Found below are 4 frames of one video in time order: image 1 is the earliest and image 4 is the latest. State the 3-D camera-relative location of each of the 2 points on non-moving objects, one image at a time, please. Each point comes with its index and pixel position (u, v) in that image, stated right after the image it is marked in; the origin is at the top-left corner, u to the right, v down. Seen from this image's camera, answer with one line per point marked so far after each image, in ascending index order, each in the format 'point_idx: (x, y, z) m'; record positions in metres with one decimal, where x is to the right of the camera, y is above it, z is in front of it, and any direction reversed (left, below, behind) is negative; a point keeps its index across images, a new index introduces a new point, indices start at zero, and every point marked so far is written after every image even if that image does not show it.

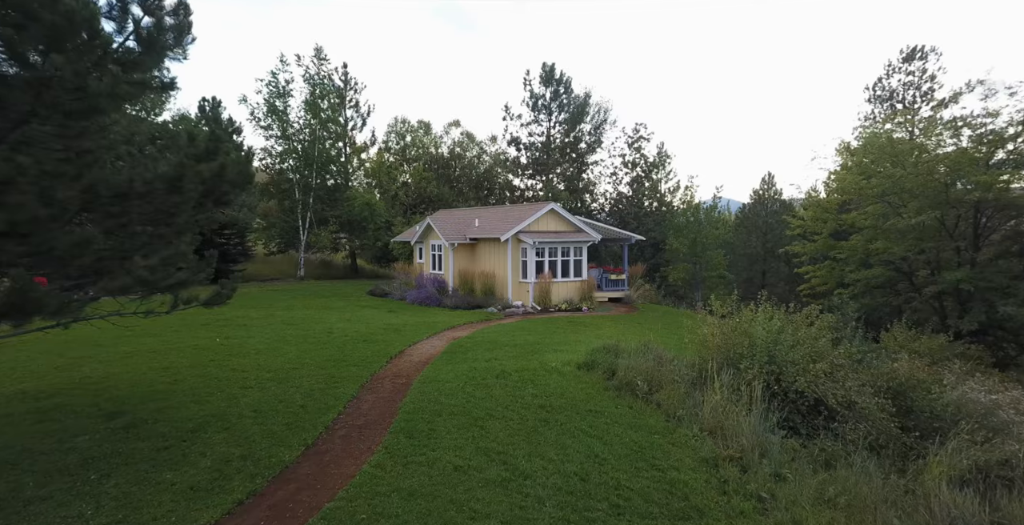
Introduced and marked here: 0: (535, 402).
0: (+0.4, -2.6, +10.0) m
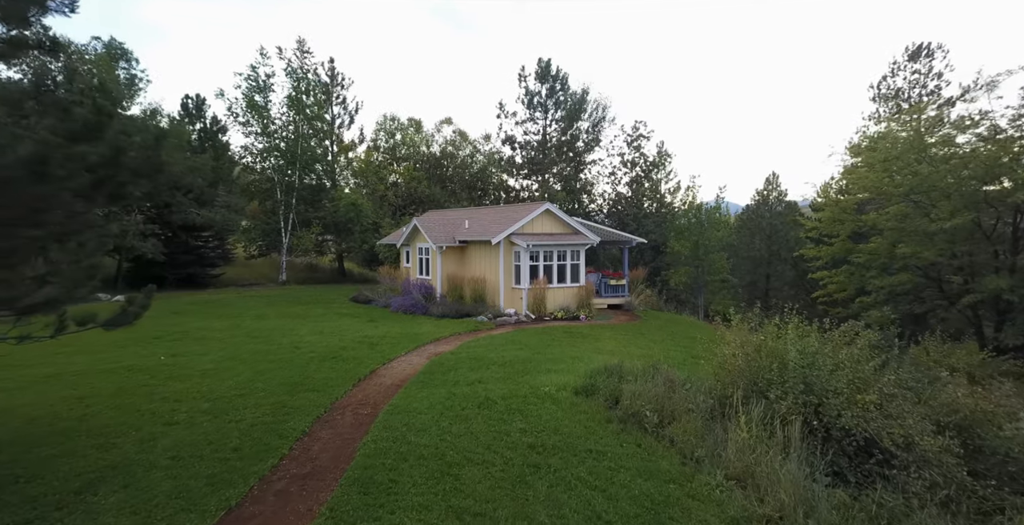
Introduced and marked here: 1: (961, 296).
0: (+0.2, -2.7, +8.3) m
1: (+13.3, -1.0, +16.2) m
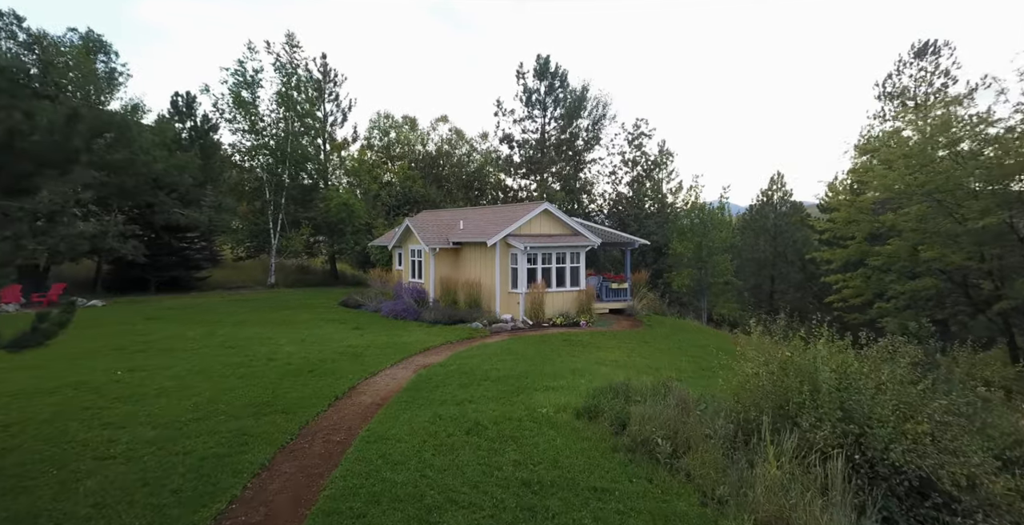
0: (+0.1, -2.8, +7.1) m
1: (+13.2, -1.1, +15.1) m
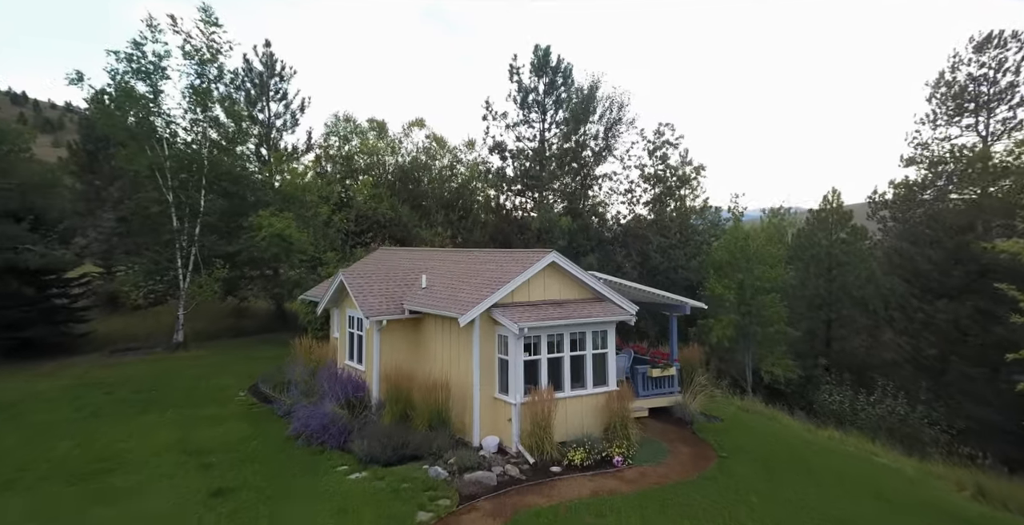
0: (-0.1, -4.7, -1.0) m
1: (+12.9, -3.1, +7.1) m
